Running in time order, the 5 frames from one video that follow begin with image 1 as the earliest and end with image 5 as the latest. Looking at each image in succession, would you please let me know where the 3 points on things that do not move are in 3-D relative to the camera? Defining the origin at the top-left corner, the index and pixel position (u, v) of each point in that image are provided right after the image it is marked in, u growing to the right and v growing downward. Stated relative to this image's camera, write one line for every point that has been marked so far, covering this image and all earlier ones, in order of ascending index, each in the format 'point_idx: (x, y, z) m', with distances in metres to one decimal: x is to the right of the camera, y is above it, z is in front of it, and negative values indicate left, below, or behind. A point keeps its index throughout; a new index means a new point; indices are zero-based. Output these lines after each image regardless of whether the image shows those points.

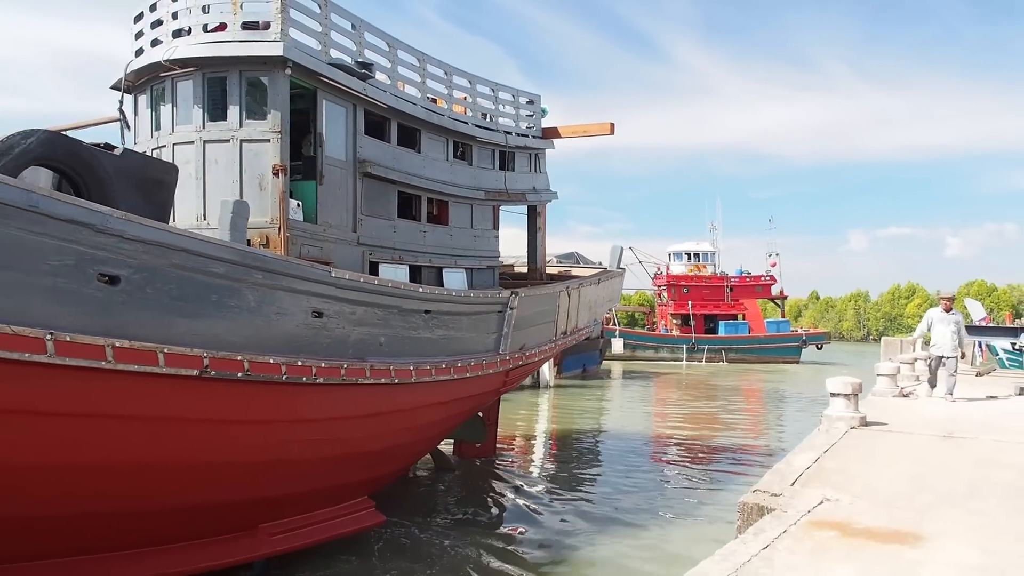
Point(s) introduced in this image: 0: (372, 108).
0: (-1.4, +1.9, +6.8) m
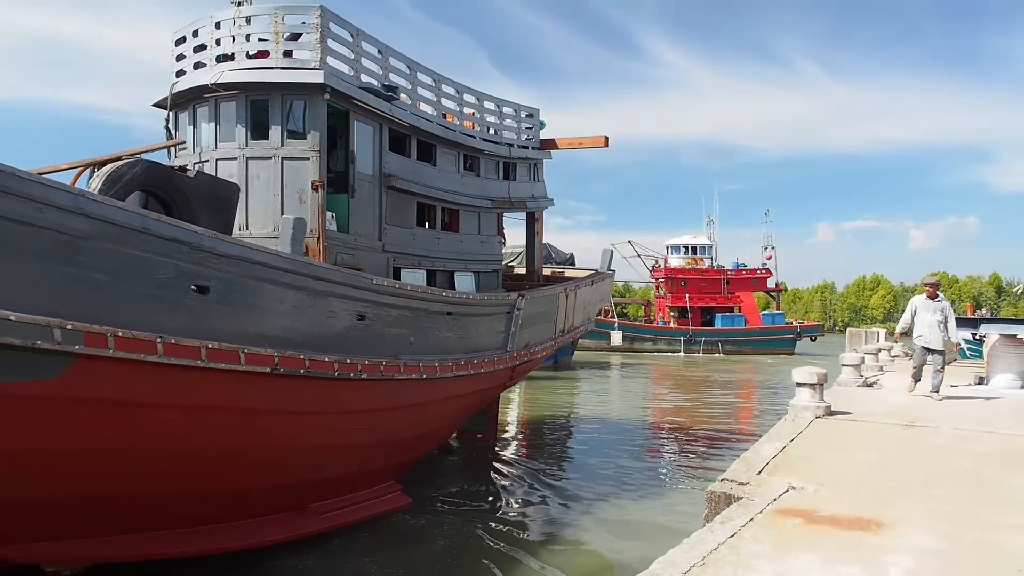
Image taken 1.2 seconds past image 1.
0: (-1.3, +1.8, +7.5) m
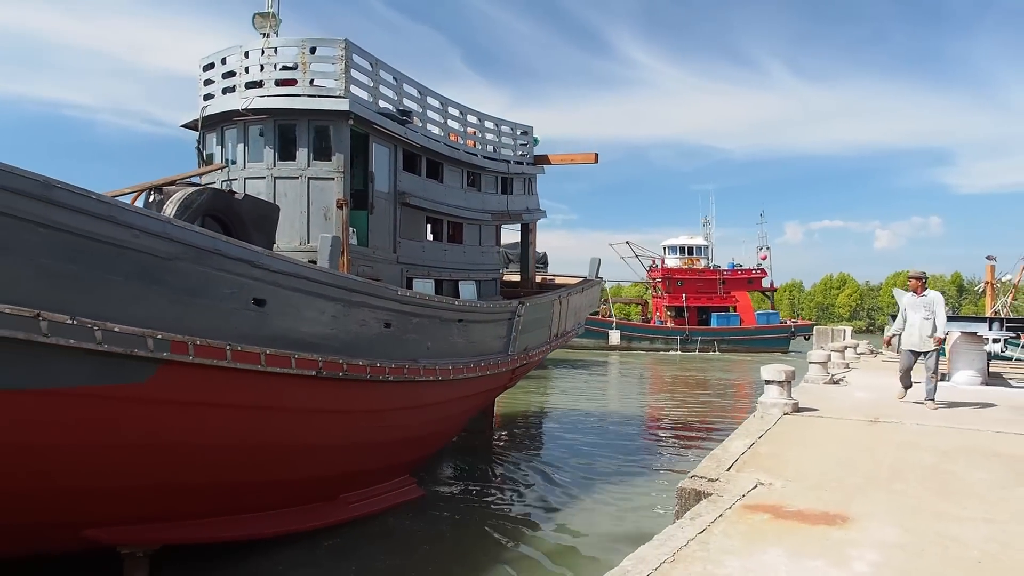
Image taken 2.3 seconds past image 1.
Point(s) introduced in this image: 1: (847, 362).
0: (-1.3, +1.7, +8.1) m
1: (+7.9, -1.7, +15.4) m
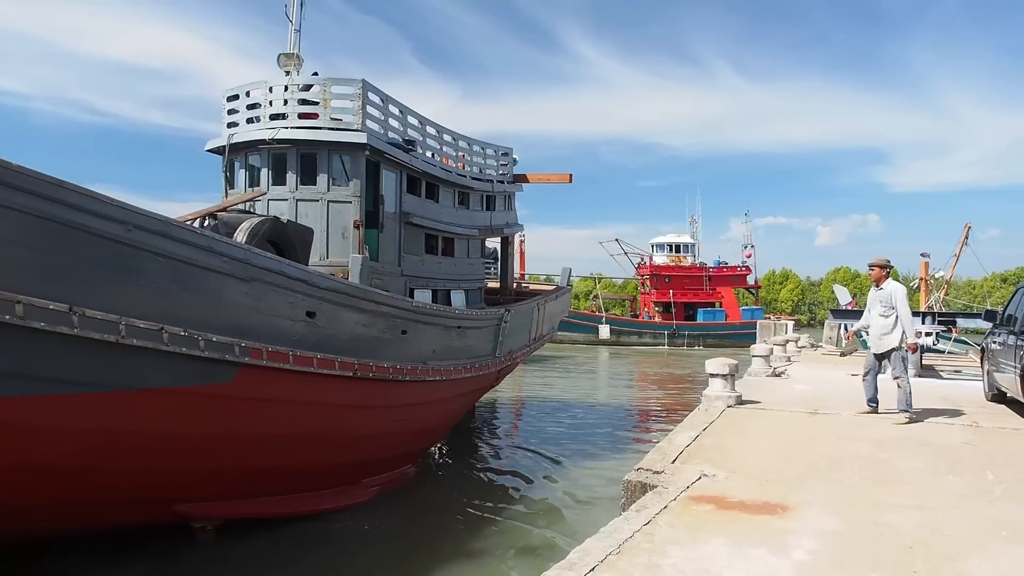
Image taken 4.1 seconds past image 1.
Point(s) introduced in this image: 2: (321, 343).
0: (-1.4, +1.6, +9.1) m
1: (+7.2, -1.8, +17.1) m
2: (-1.8, -0.5, +6.2) m
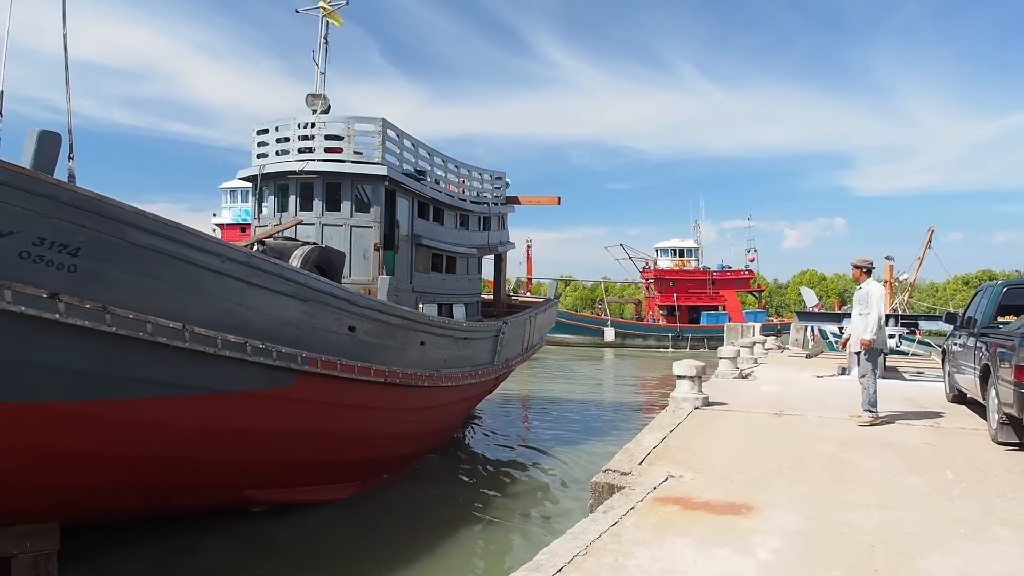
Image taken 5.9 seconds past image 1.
0: (-1.4, +1.4, +10.2) m
1: (+6.8, -2.1, +18.5) m
2: (-1.7, -0.7, +7.2) m
